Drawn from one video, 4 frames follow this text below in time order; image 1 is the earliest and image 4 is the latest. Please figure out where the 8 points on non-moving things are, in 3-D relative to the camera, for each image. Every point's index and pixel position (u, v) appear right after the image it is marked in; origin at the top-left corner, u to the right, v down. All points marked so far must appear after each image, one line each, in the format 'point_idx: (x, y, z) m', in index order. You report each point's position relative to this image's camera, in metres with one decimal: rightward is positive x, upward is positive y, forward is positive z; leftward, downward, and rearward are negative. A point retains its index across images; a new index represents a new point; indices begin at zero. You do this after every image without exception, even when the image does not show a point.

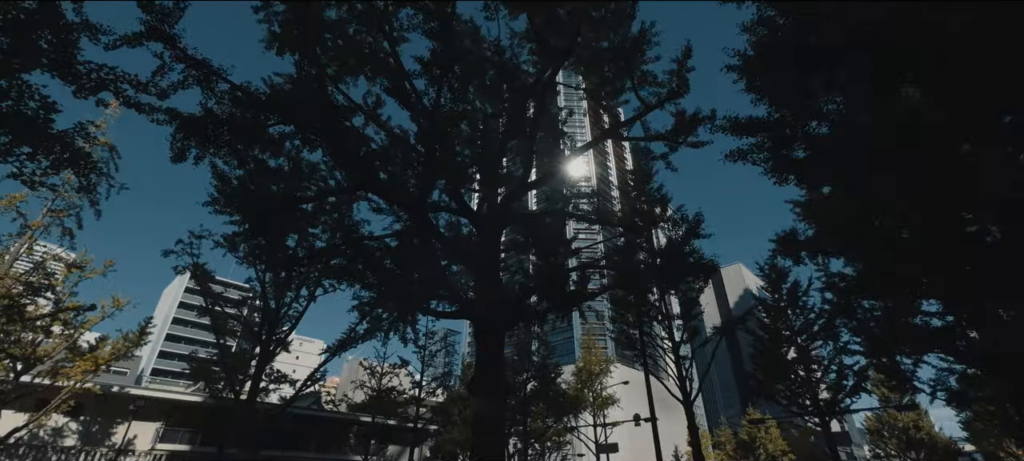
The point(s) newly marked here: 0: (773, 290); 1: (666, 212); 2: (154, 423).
0: (+13.7, -3.1, +18.2) m
1: (+4.6, +0.6, +10.4) m
2: (-17.1, -9.2, +16.6) m
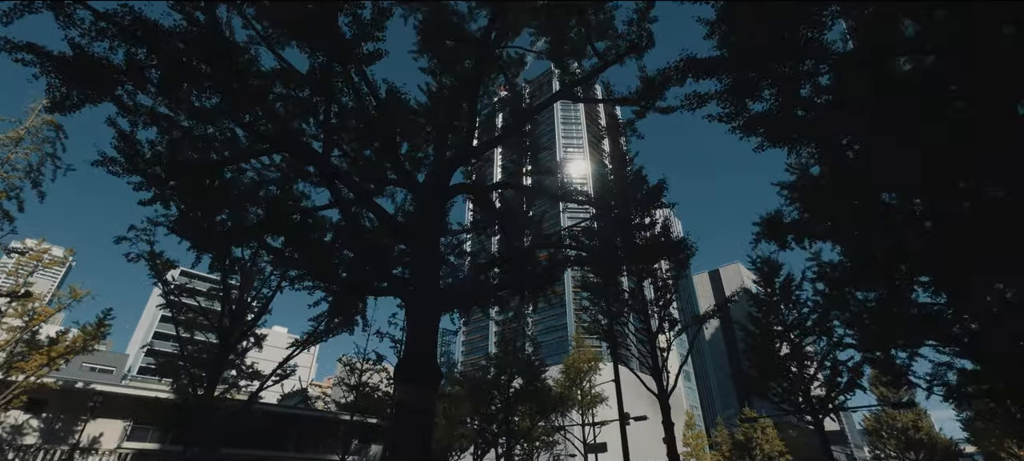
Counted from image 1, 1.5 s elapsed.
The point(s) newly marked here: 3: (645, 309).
0: (+12.8, -2.7, +17.6) m
1: (+3.8, +1.0, +9.8) m
2: (-18.0, -8.8, +16.0) m
3: (+3.6, -2.1, +9.5) m
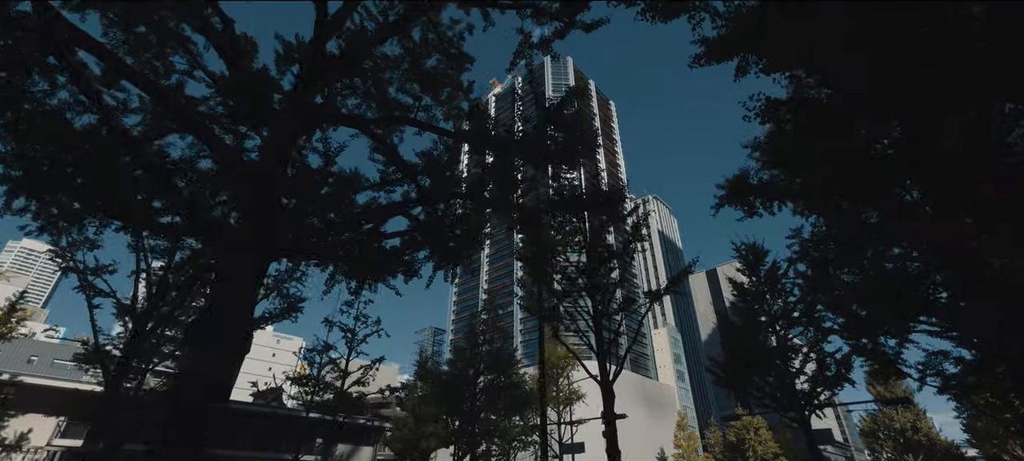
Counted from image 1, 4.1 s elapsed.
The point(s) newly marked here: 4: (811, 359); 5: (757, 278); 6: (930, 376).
0: (+11.2, -2.0, +16.4) m
1: (+2.2, +1.8, +8.7) m
2: (-19.6, -8.0, +14.9) m
3: (+2.0, -1.3, +8.4) m
4: (+12.1, -5.2, +14.1) m
5: (+11.3, -2.2, +16.1) m
6: (+11.4, -4.0, +9.5) m
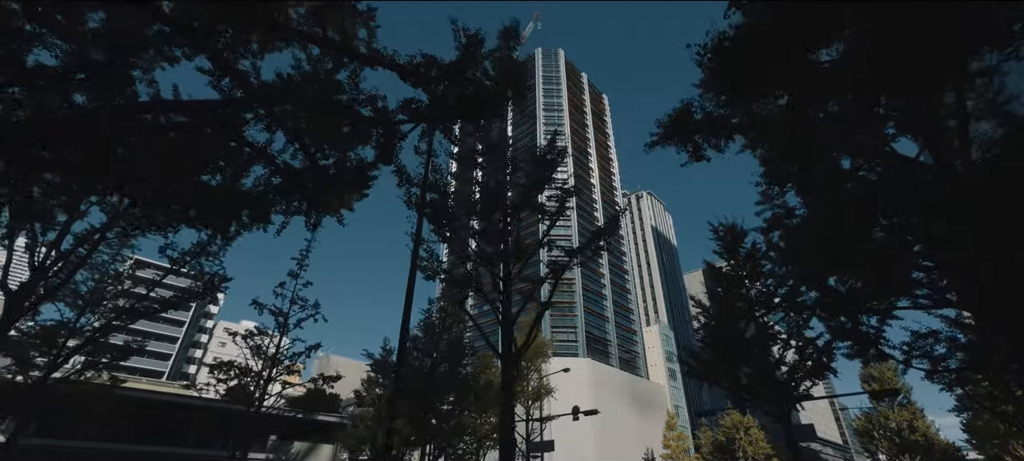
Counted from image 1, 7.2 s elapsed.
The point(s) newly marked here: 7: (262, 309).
0: (+9.4, -1.1, +15.1) m
1: (+0.4, +2.8, +7.5) m
2: (-21.4, -7.0, +13.6) m
3: (+0.2, -0.4, +7.1) m
4: (+10.3, -4.3, +12.8) m
5: (+9.5, -1.3, +14.8) m
6: (+9.6, -3.0, +8.2) m
7: (-9.1, -2.9, +12.7) m
